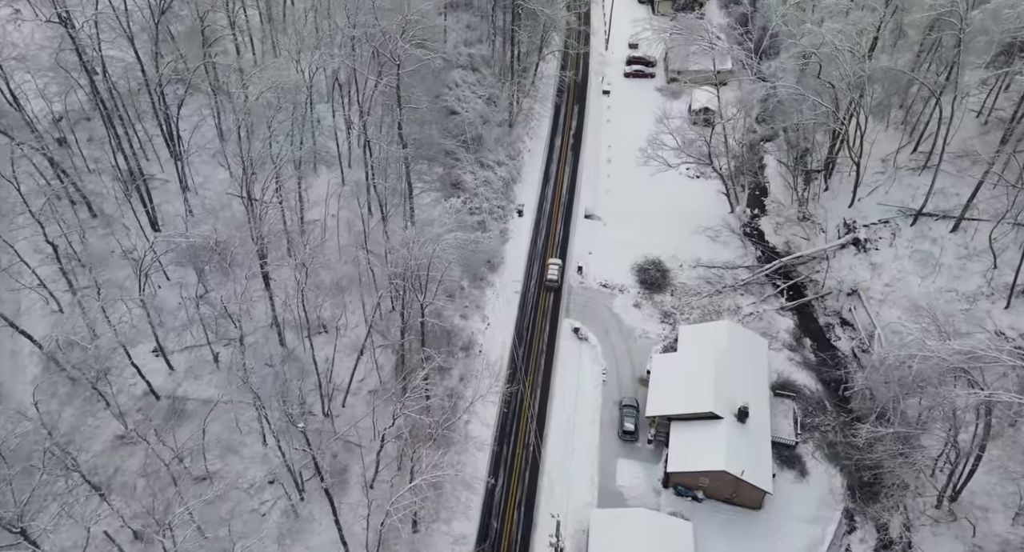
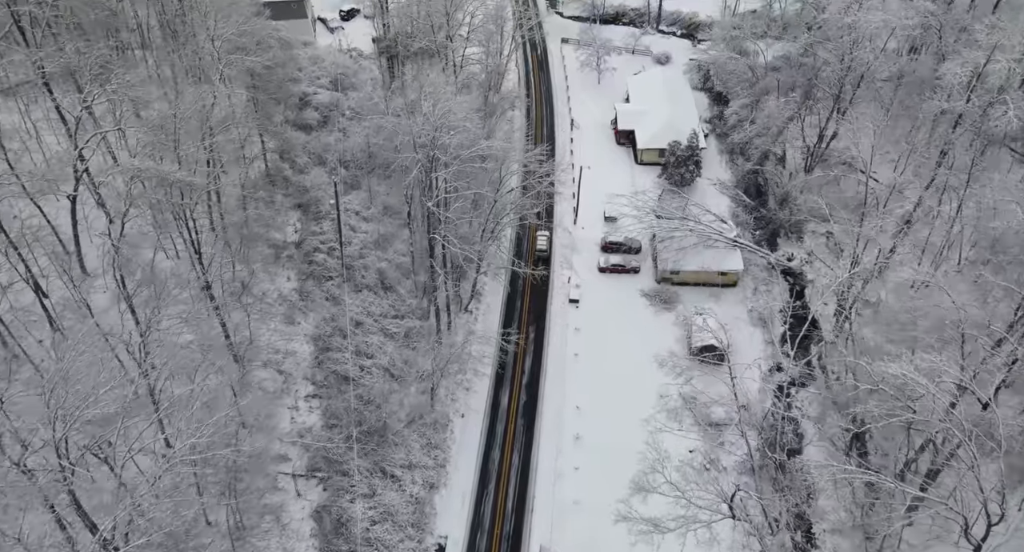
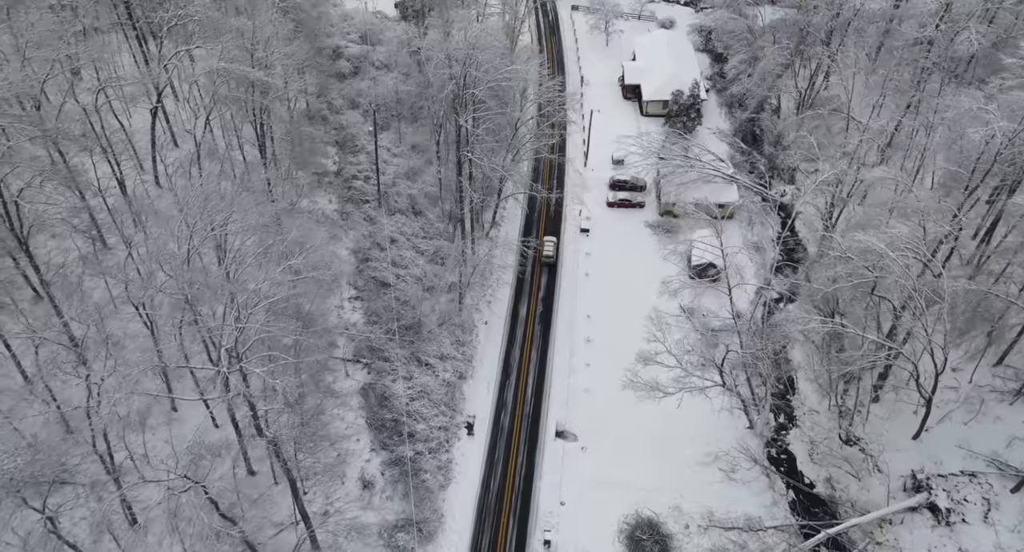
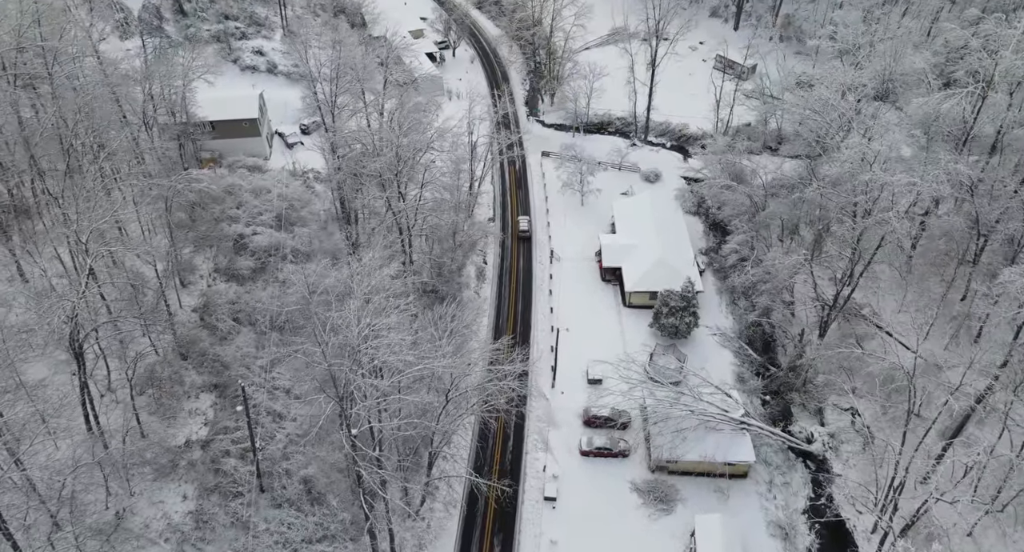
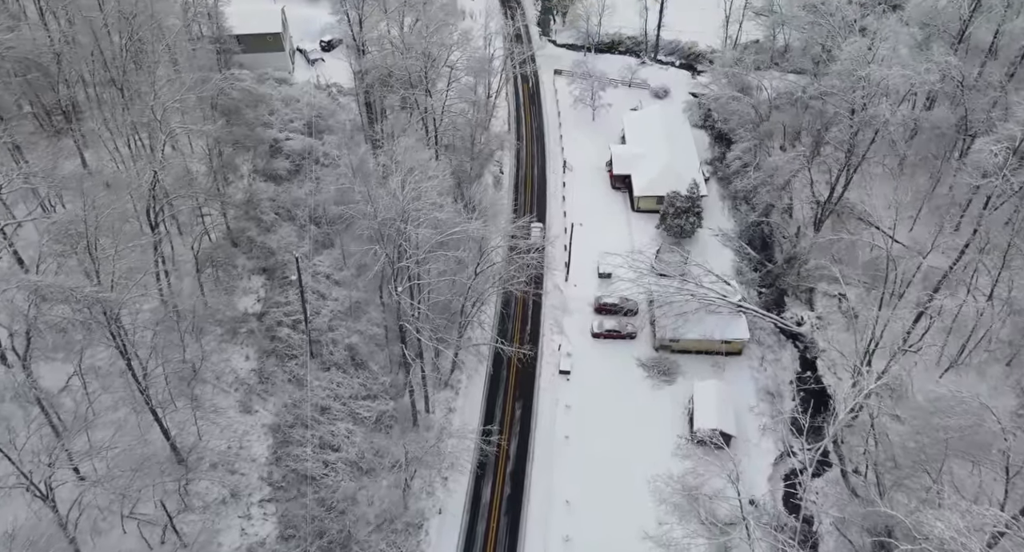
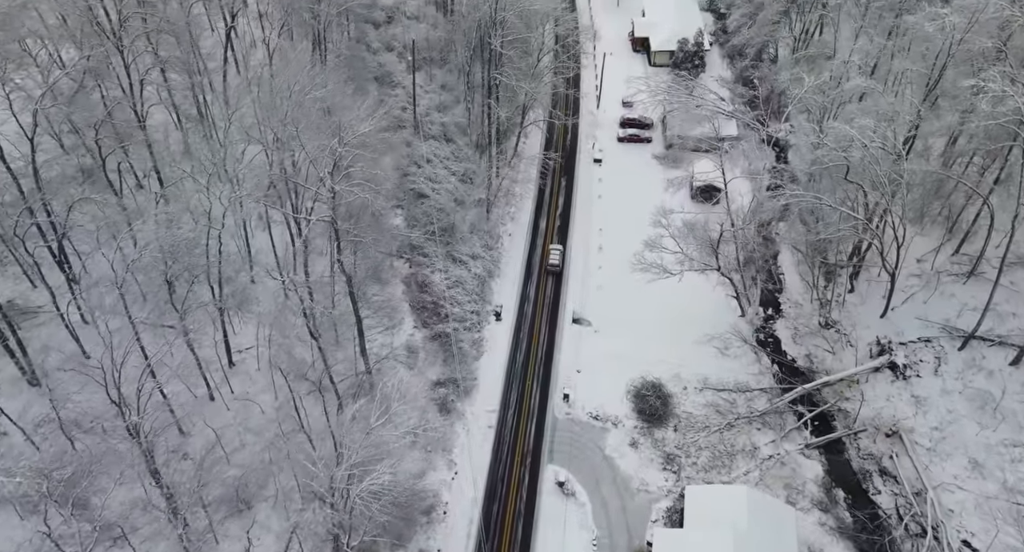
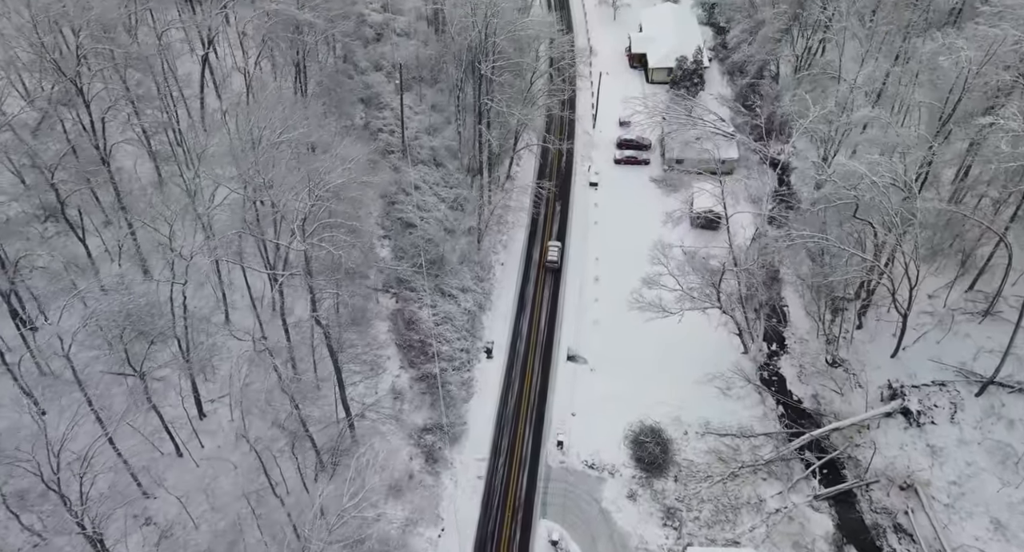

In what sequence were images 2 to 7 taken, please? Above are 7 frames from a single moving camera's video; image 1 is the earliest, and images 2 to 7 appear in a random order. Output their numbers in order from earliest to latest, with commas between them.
6, 7, 3, 2, 5, 4
